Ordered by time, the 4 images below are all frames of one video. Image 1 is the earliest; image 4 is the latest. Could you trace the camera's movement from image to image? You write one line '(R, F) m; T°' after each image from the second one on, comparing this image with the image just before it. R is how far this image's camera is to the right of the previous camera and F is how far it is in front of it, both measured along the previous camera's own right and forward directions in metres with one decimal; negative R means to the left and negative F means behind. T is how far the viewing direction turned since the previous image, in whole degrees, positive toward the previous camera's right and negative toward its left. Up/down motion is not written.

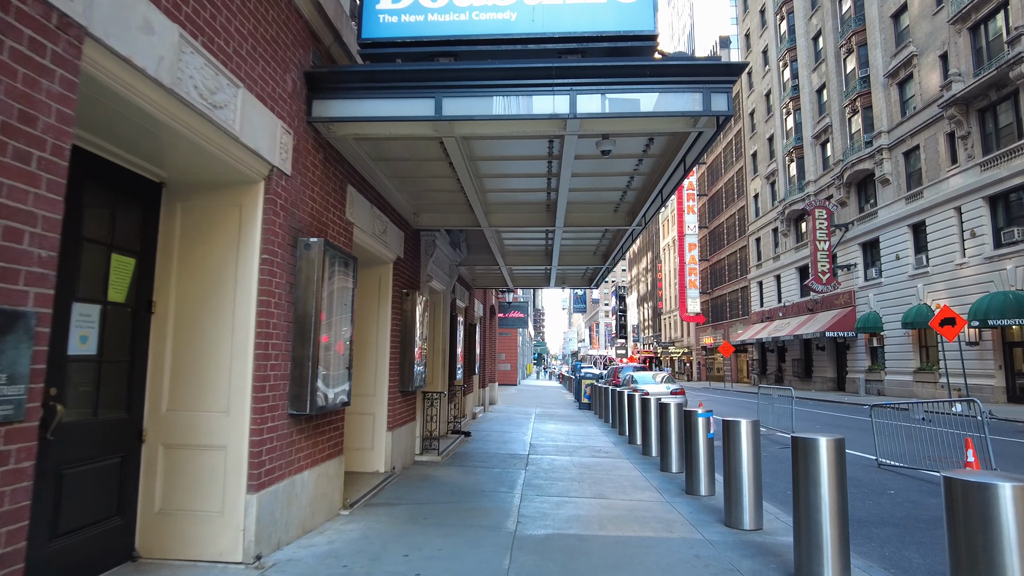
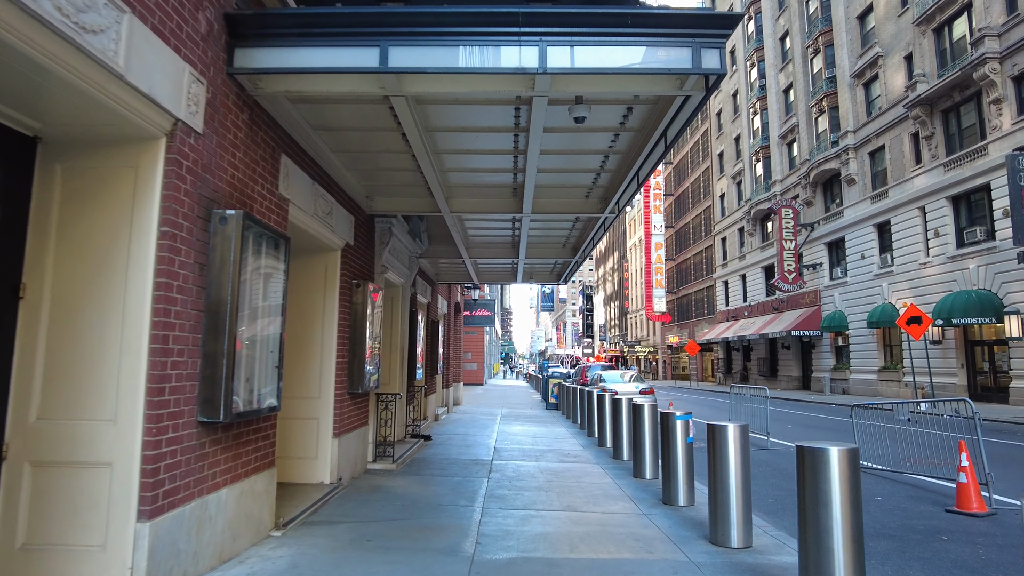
(+0.1, +0.7) m; +3°
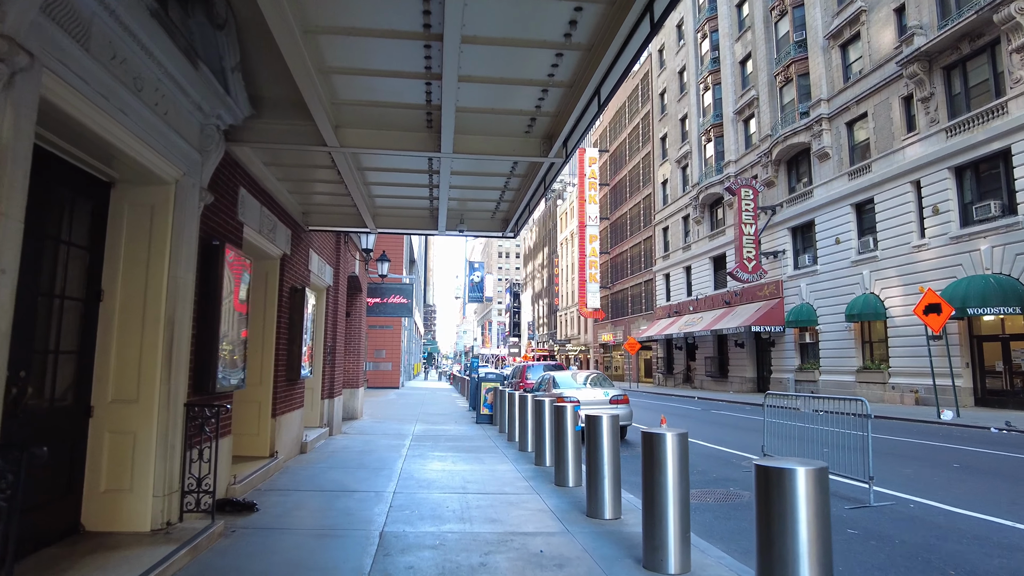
(+0.1, +5.8) m; +7°
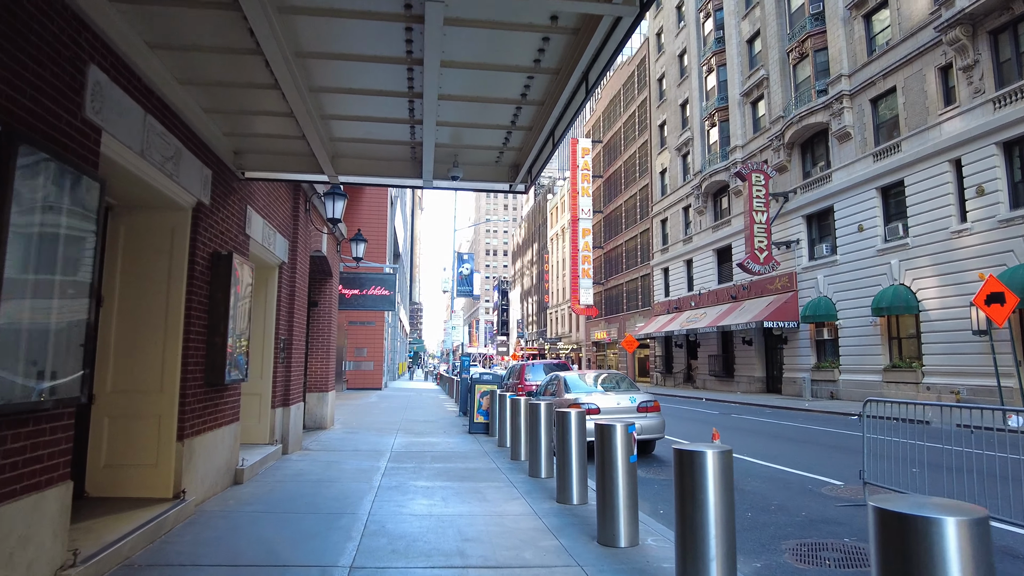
(-0.3, +2.6) m; +1°
